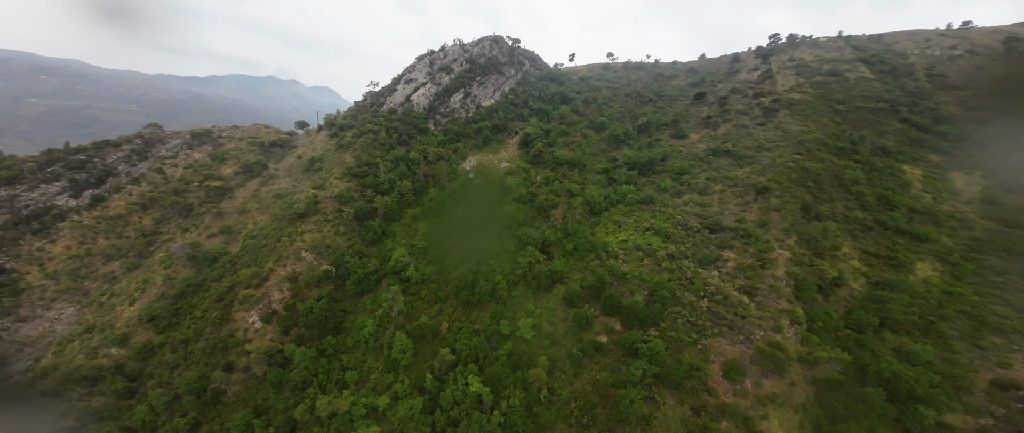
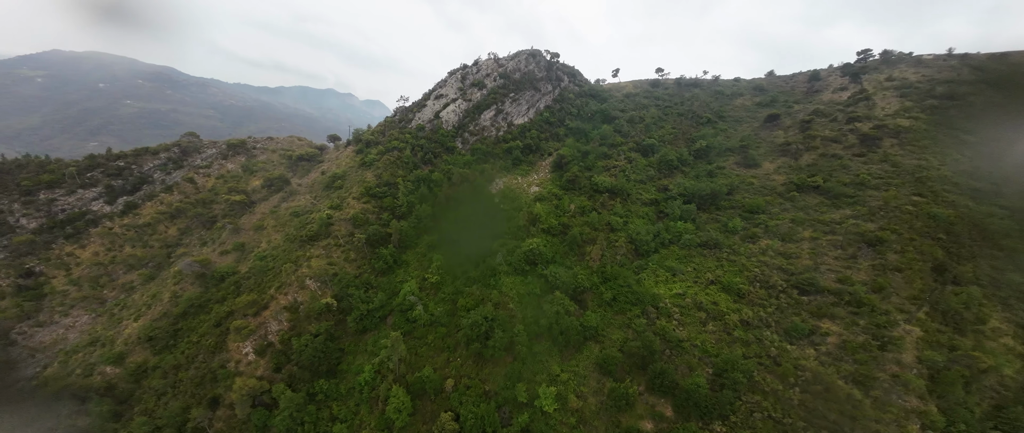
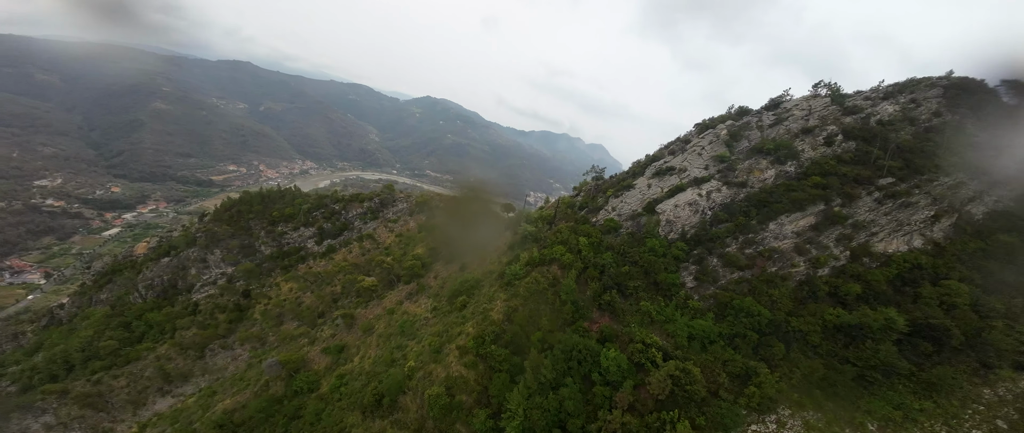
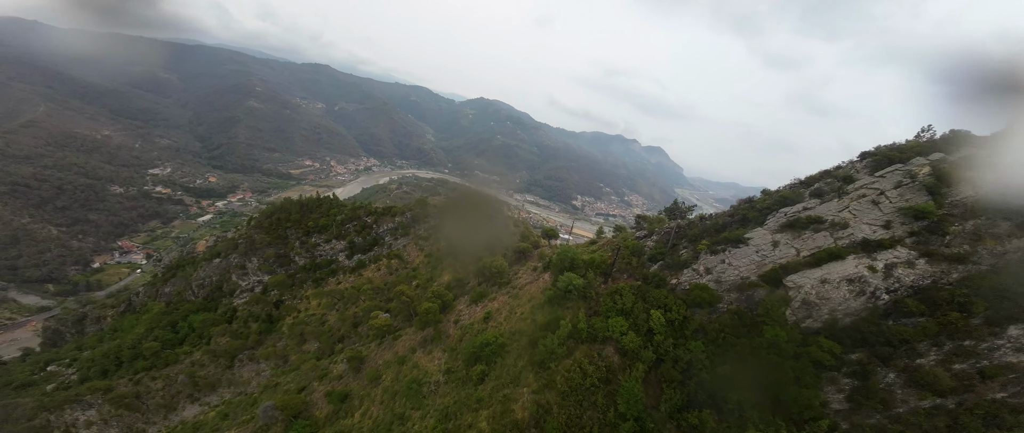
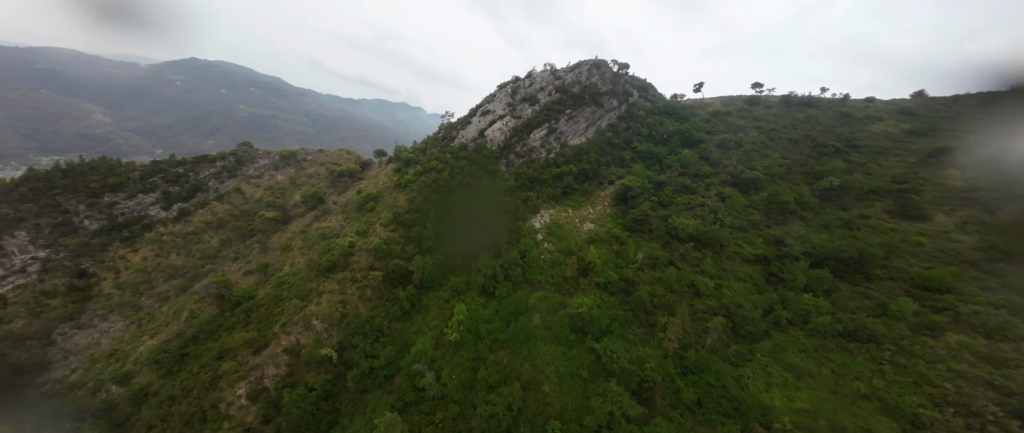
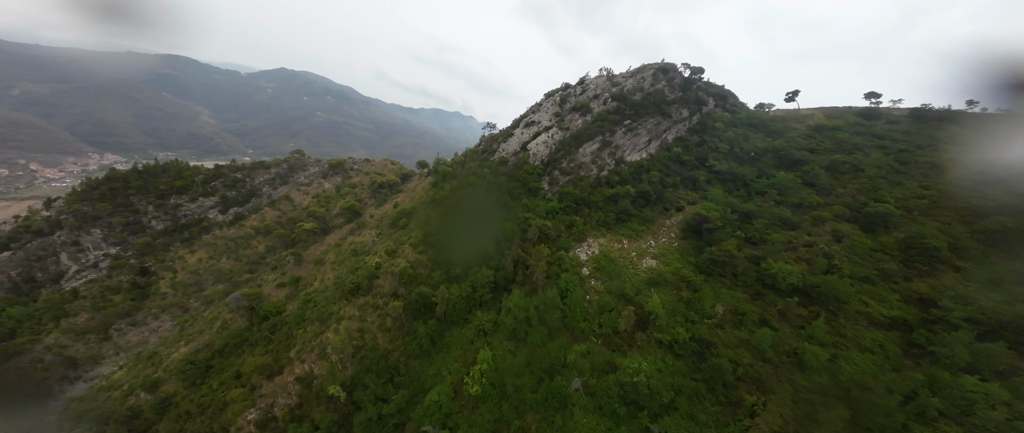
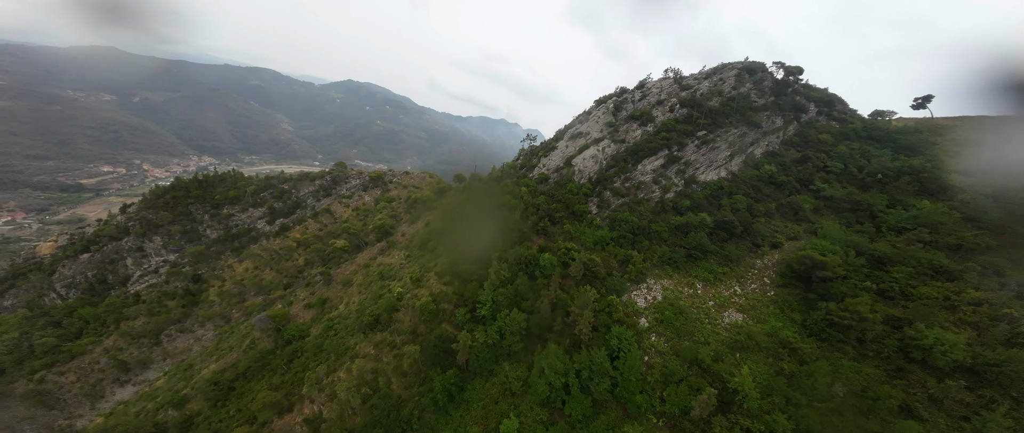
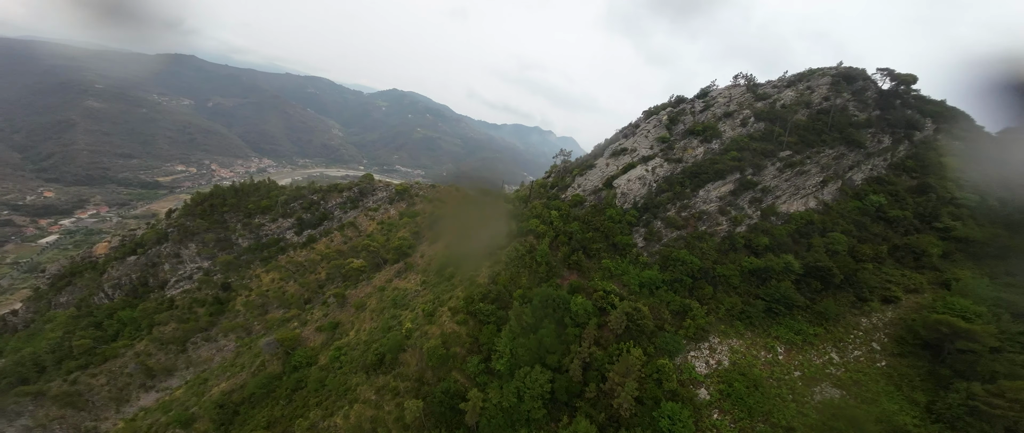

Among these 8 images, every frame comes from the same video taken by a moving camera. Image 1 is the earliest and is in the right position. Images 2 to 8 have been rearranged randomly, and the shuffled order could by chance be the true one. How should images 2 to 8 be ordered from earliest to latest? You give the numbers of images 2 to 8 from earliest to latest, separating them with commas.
2, 5, 6, 7, 8, 3, 4
